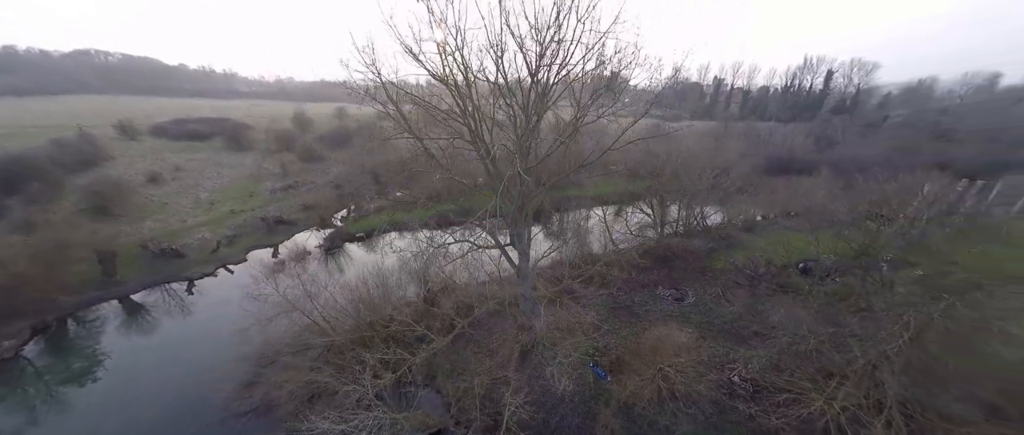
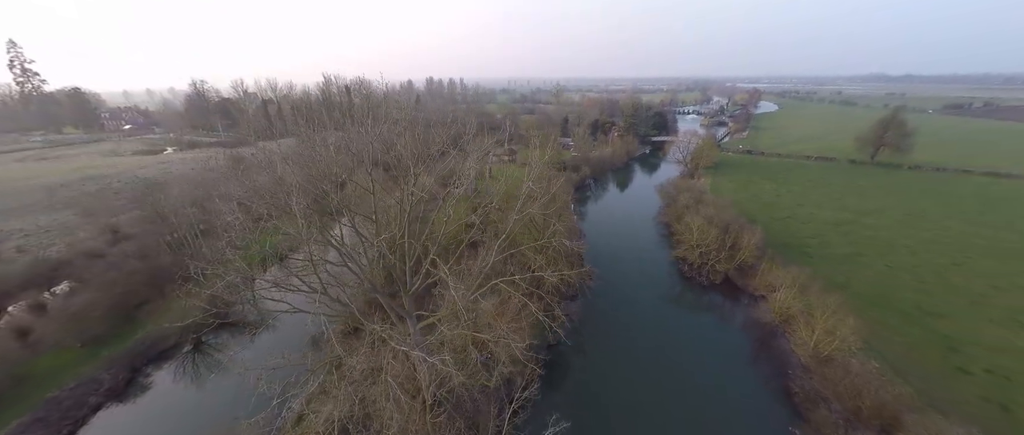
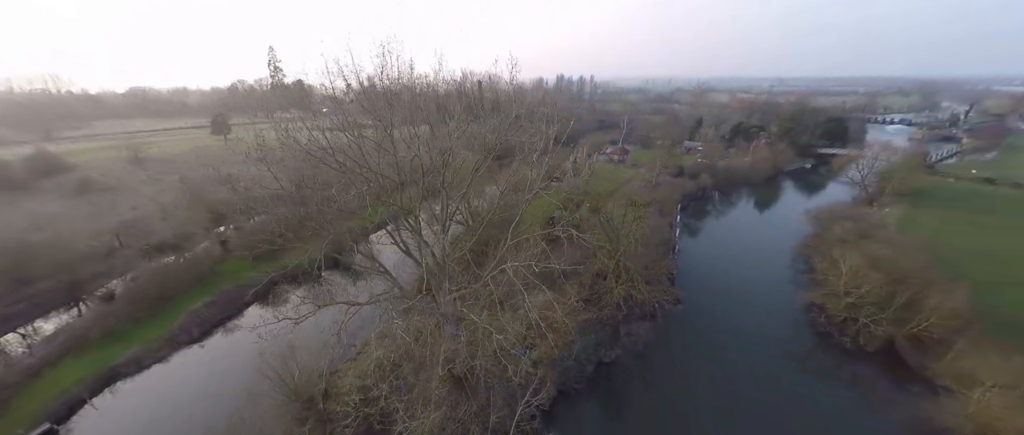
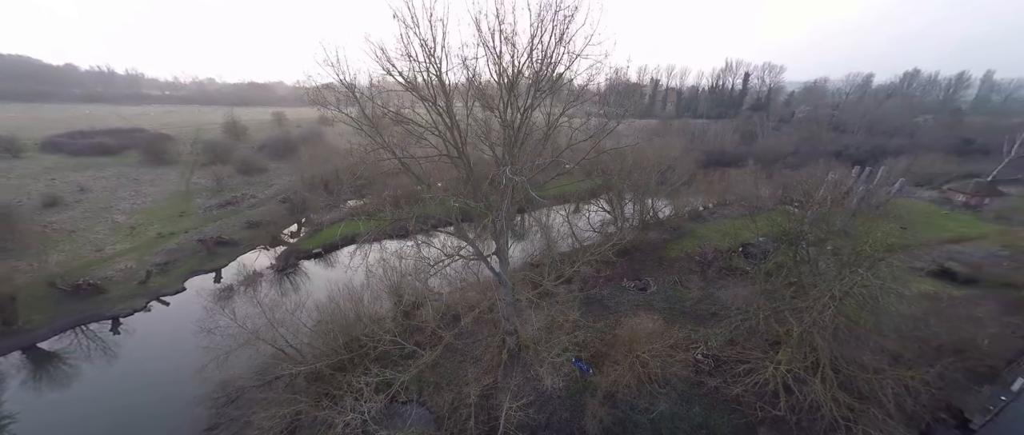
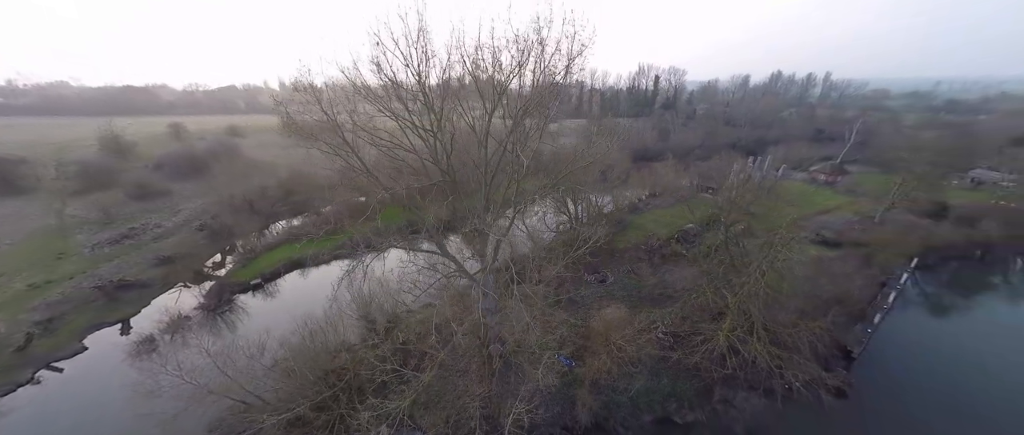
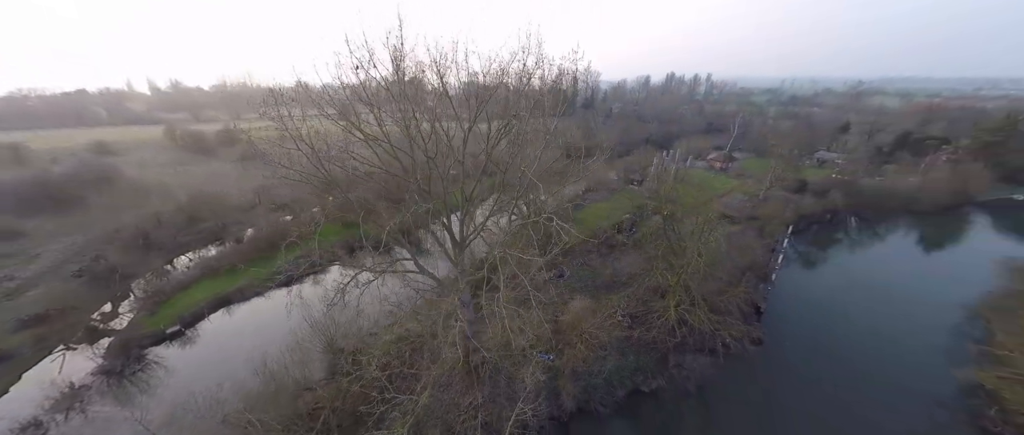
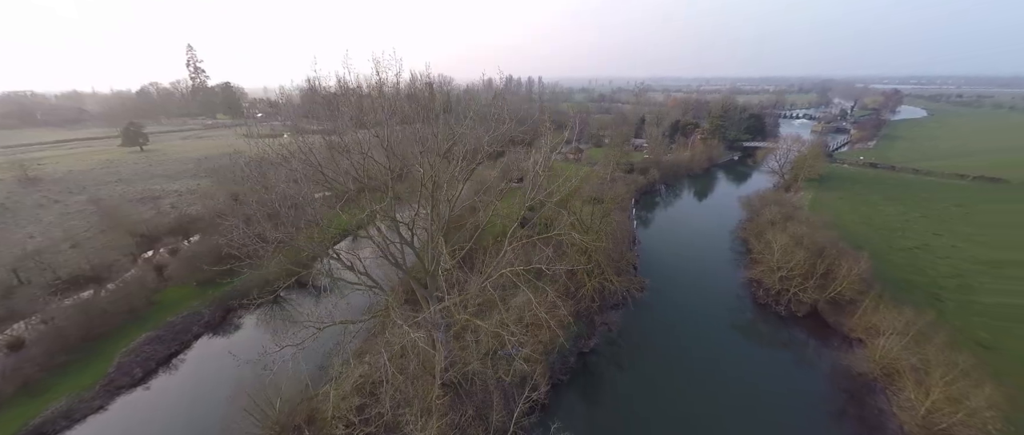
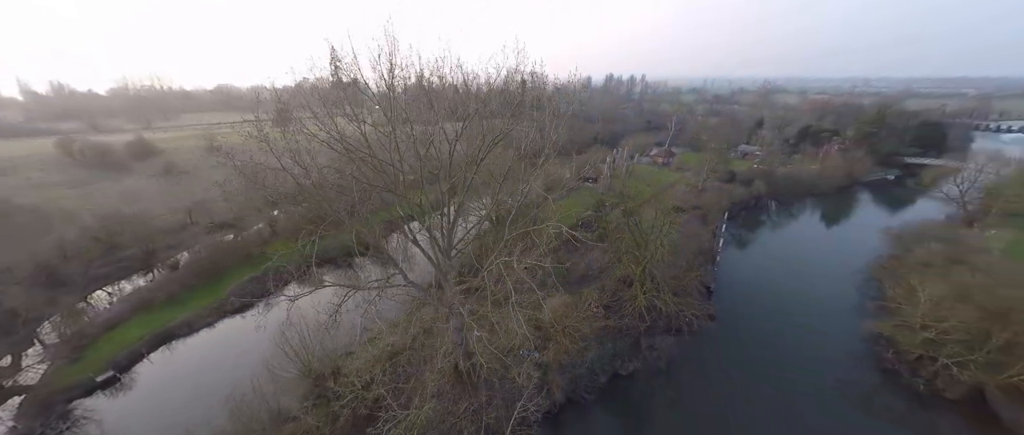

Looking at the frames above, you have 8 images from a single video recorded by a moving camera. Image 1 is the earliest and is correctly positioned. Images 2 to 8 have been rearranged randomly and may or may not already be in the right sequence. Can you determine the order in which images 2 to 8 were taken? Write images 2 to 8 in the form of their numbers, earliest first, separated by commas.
4, 5, 6, 8, 3, 7, 2
